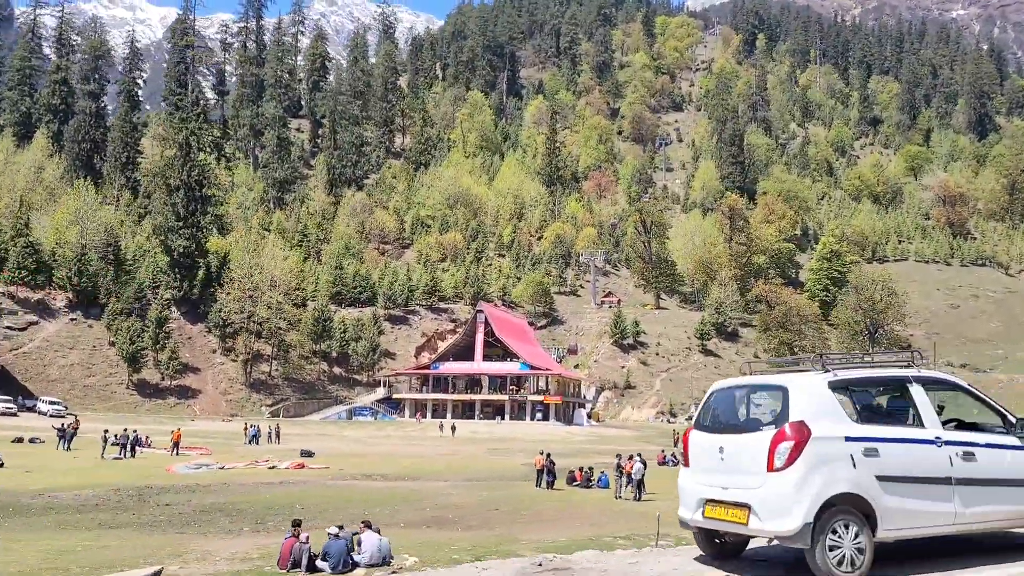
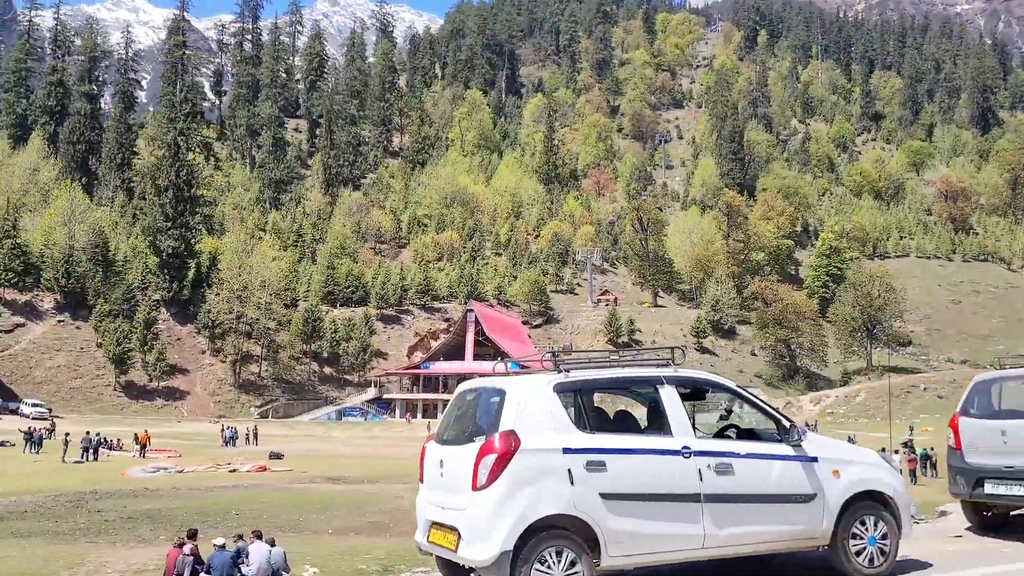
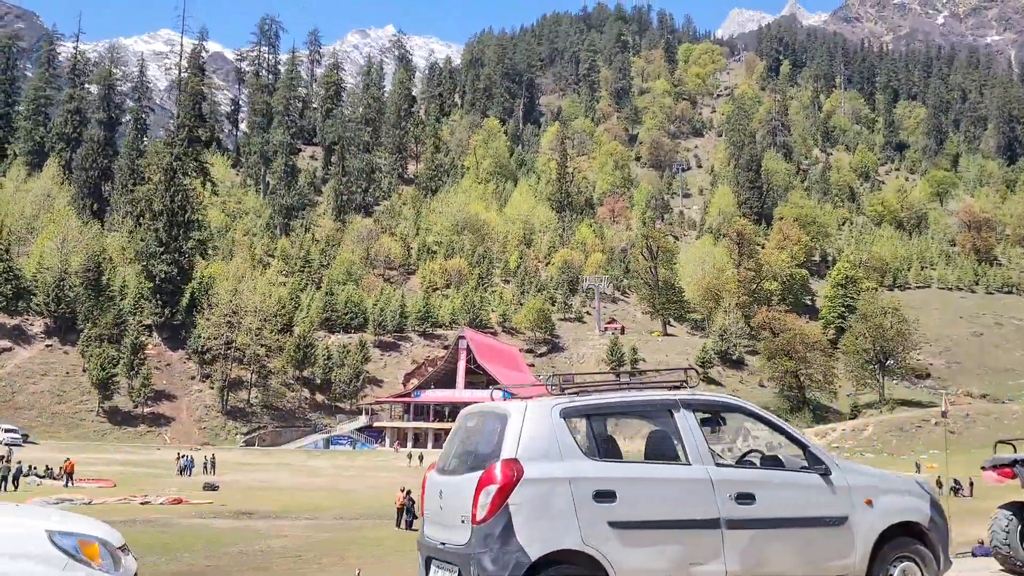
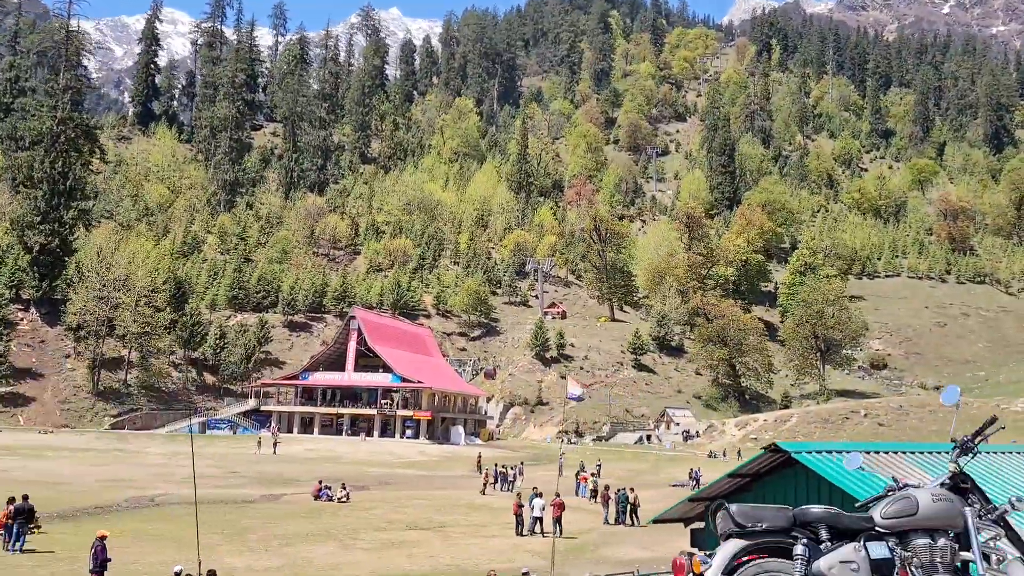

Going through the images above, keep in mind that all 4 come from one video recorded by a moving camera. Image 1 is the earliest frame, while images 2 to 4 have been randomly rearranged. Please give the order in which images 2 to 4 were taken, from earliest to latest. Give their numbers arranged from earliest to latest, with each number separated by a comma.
2, 3, 4
